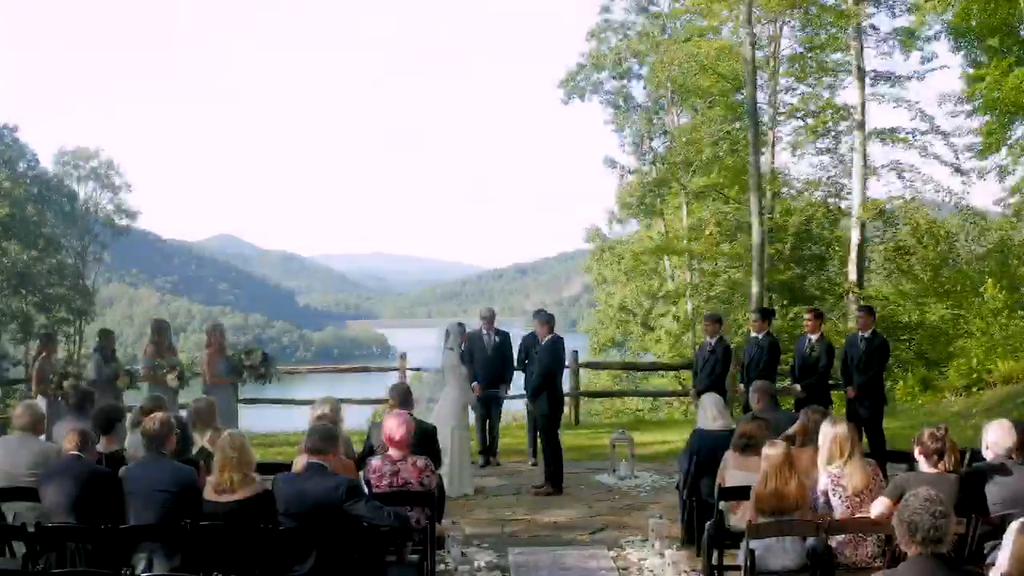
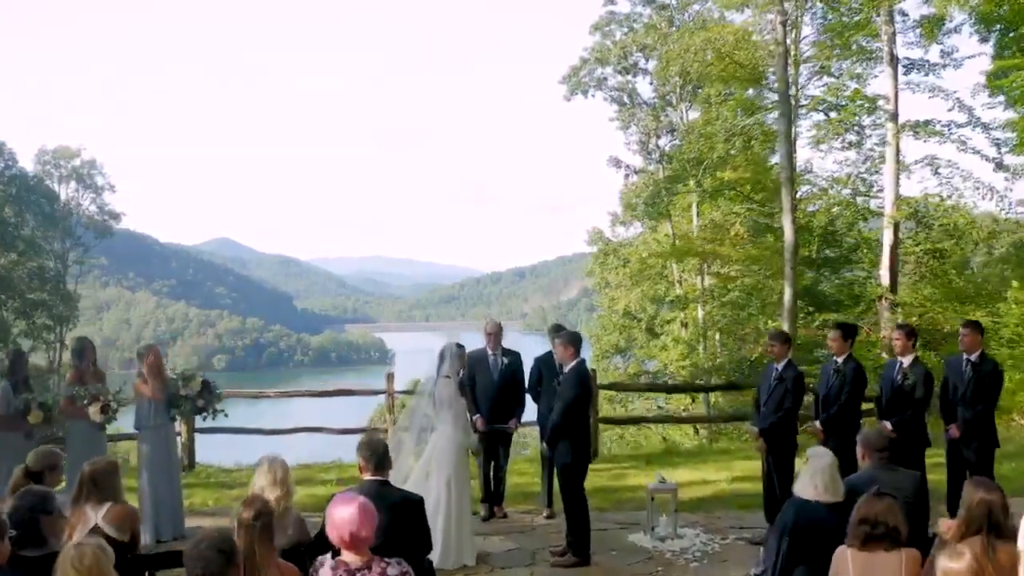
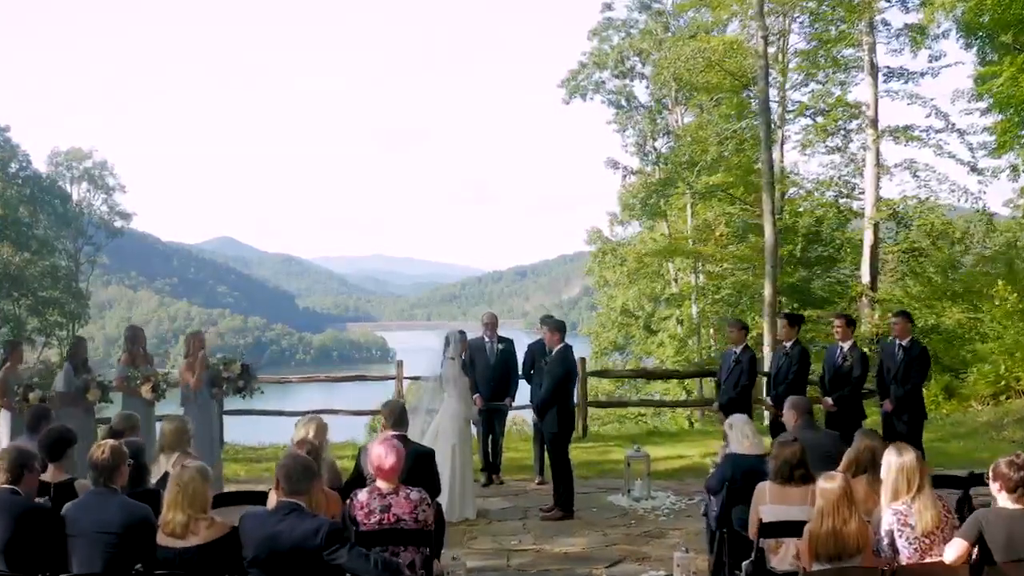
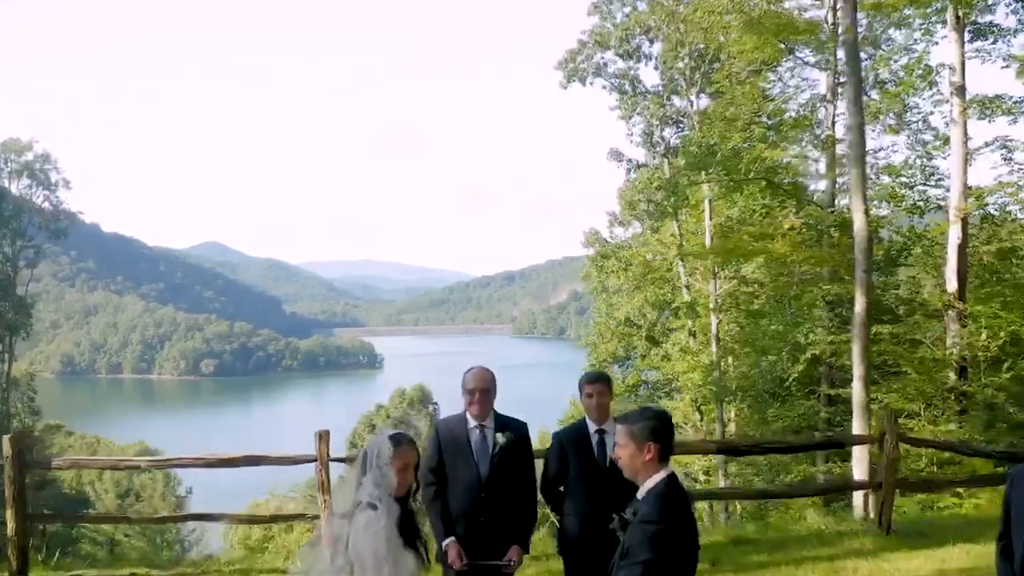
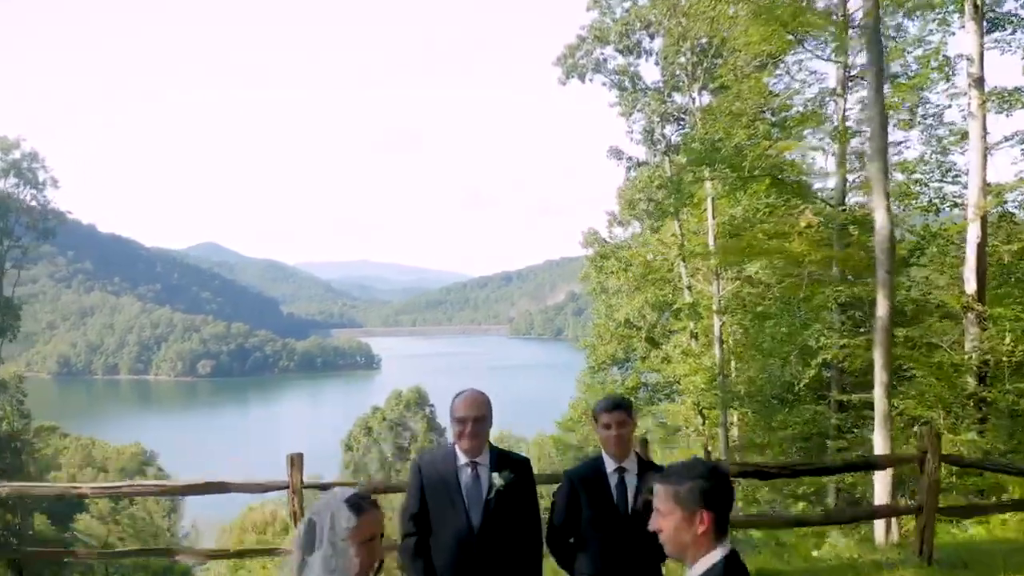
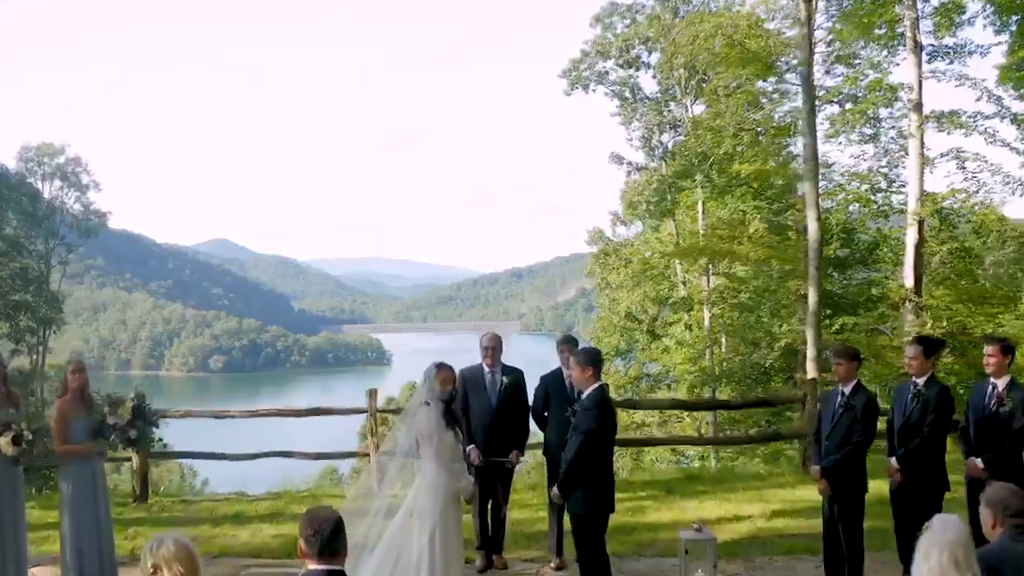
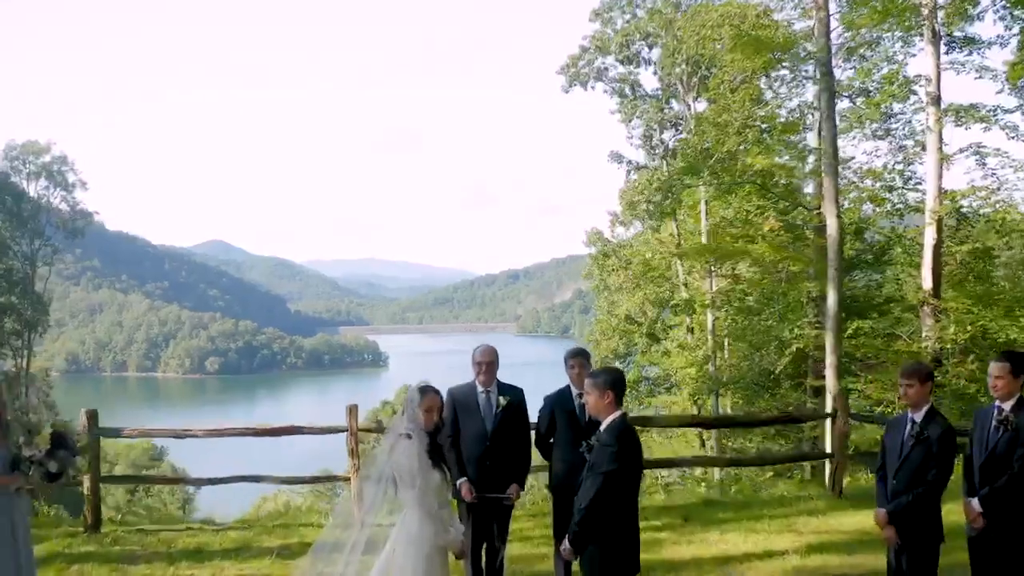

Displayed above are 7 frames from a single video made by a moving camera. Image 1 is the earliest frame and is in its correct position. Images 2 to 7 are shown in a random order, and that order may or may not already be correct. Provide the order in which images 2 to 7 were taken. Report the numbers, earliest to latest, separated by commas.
3, 2, 6, 7, 4, 5
